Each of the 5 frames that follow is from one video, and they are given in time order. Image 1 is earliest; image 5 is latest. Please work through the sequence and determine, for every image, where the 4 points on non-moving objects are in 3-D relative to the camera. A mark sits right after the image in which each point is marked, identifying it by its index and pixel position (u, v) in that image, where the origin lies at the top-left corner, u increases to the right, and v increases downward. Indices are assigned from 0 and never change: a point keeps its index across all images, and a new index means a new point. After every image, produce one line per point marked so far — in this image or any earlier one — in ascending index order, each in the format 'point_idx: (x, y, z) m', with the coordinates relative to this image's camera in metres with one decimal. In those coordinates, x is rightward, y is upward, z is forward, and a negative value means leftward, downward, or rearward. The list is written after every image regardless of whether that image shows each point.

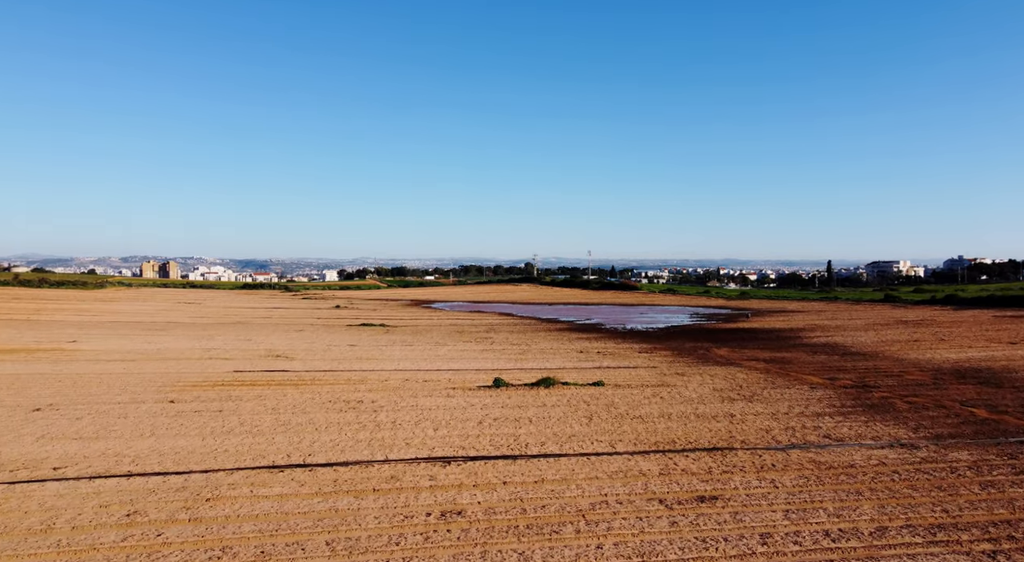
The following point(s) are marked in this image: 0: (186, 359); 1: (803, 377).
0: (-9.8, -2.3, +19.1) m
1: (+8.0, -2.6, +17.6) m
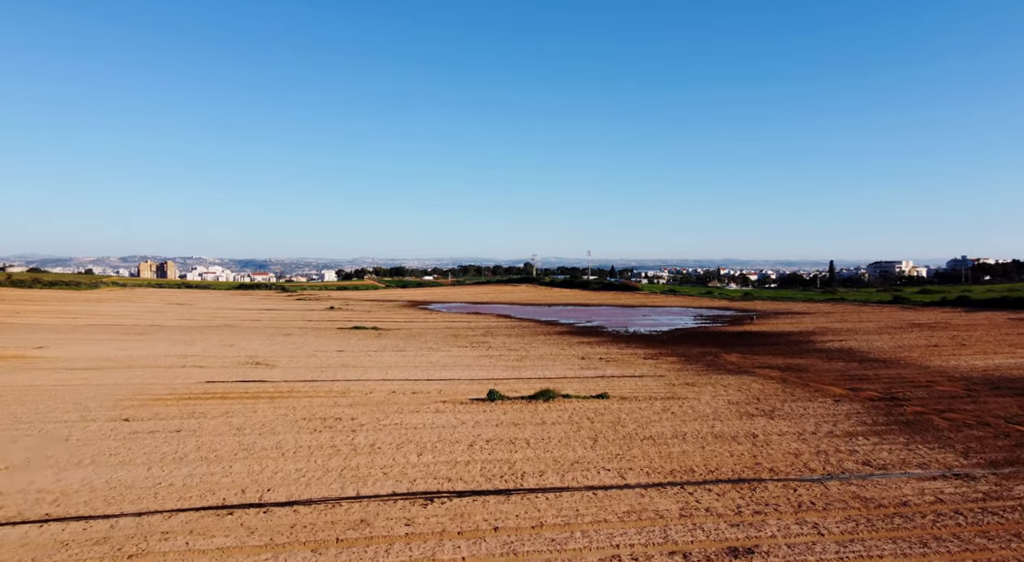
0: (-9.9, -2.4, +17.7) m
1: (+7.9, -2.7, +16.3) m
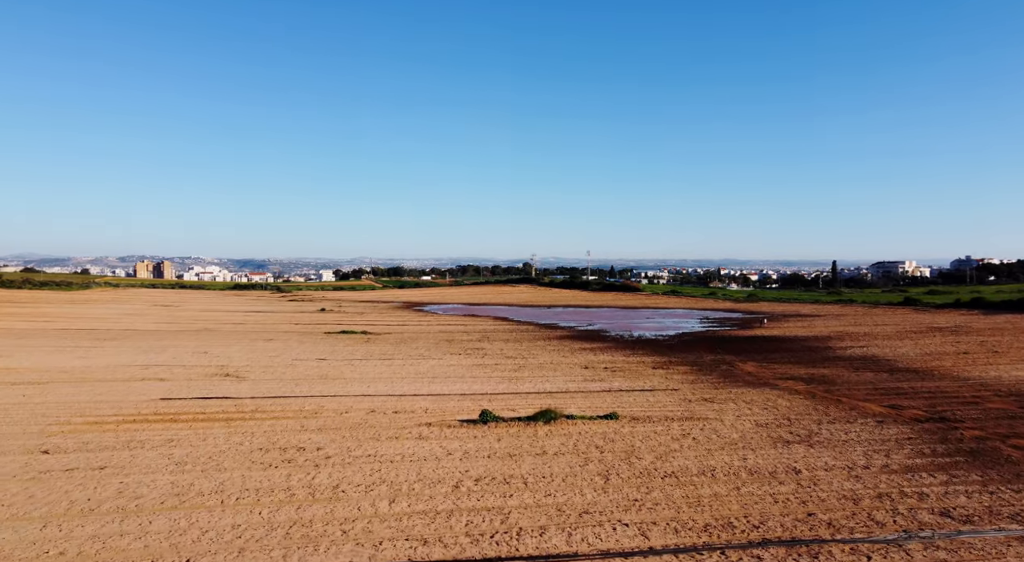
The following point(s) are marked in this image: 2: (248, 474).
0: (-9.9, -2.5, +15.9) m
1: (+7.8, -2.8, +14.4) m
2: (-3.6, -2.6, +8.9) m
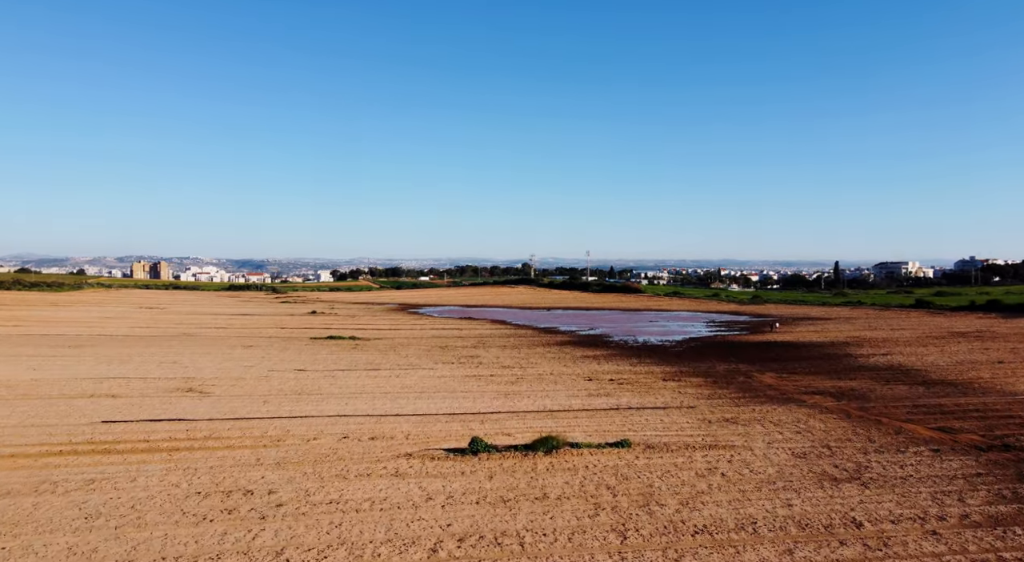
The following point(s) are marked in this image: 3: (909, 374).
0: (-10.0, -2.6, +14.0) m
1: (+7.7, -2.9, +12.6) m
2: (-3.7, -2.7, +7.1) m
3: (+12.1, -2.8, +19.6) m
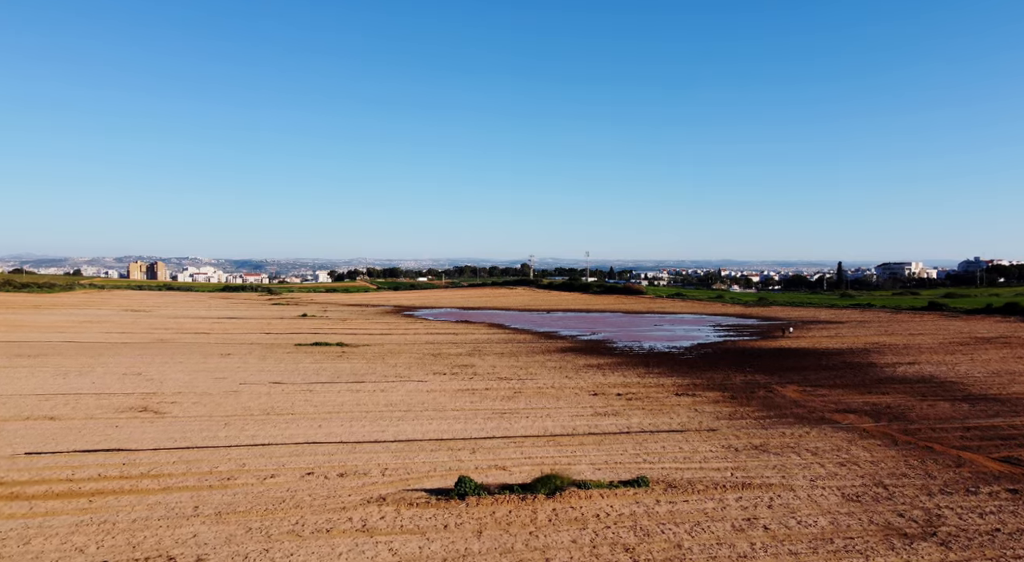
0: (-10.1, -2.7, +12.3) m
1: (+7.7, -3.0, +10.9) m
2: (-3.8, -2.8, +5.3) m
3: (+12.1, -2.9, +17.9) m
